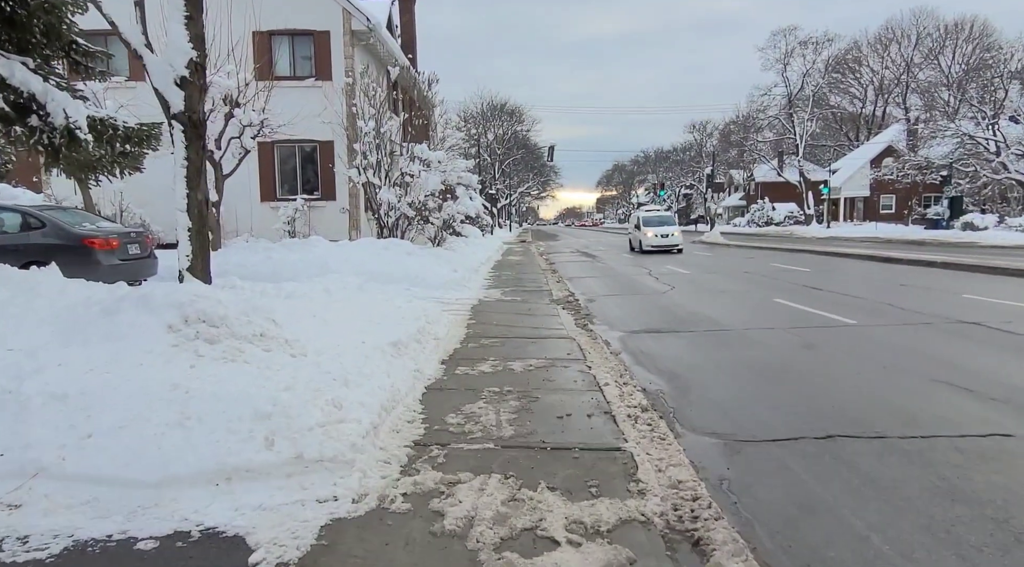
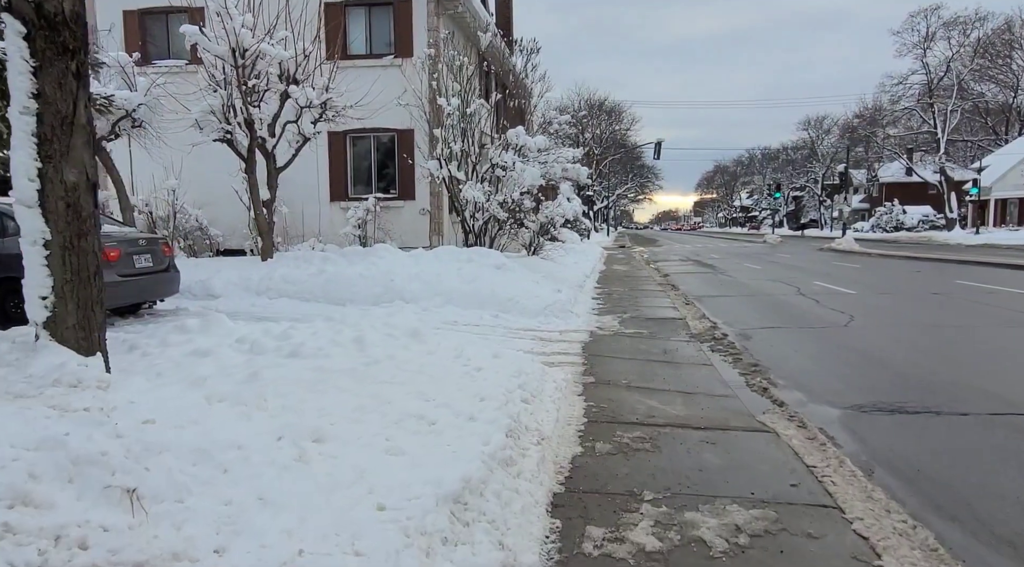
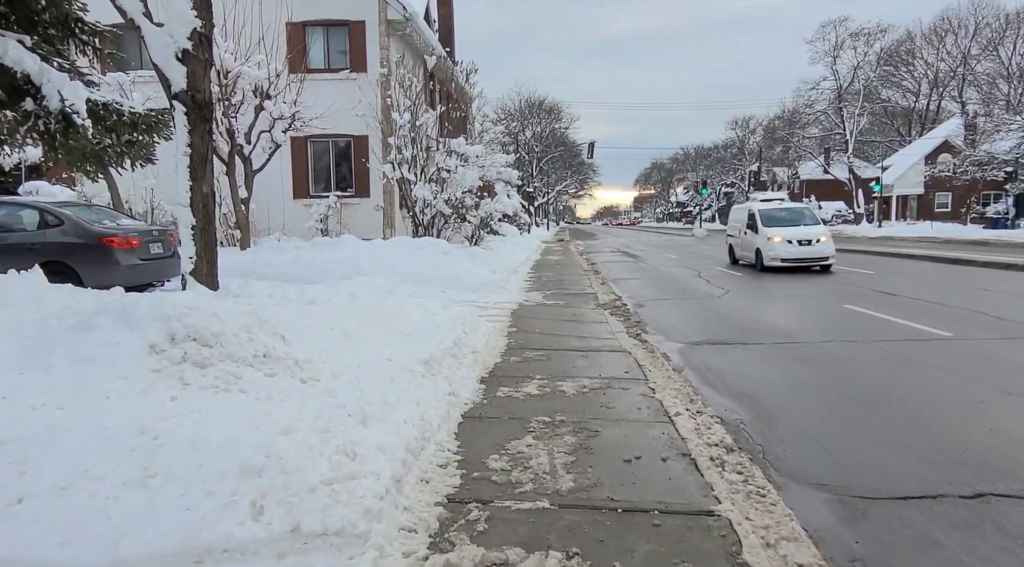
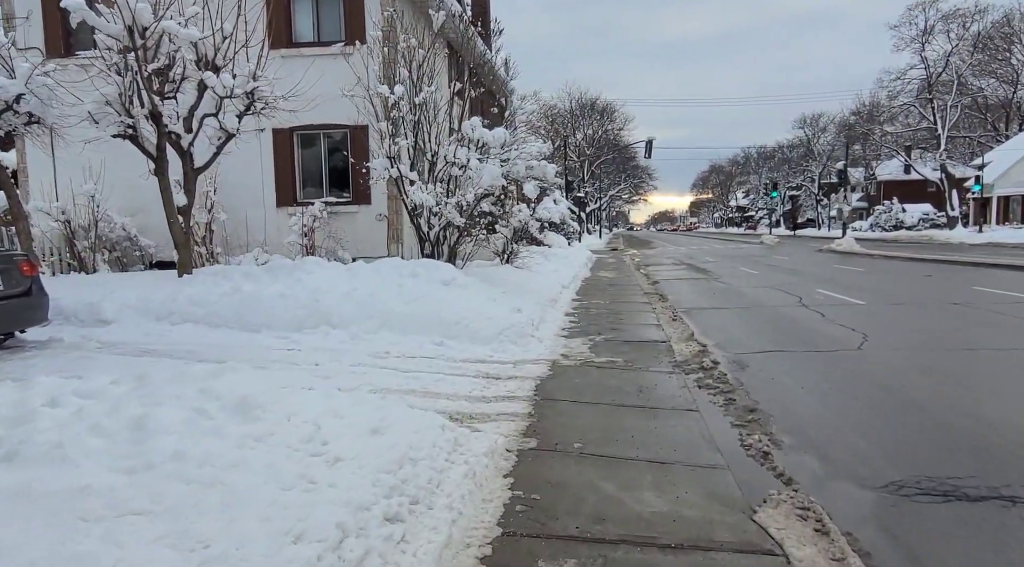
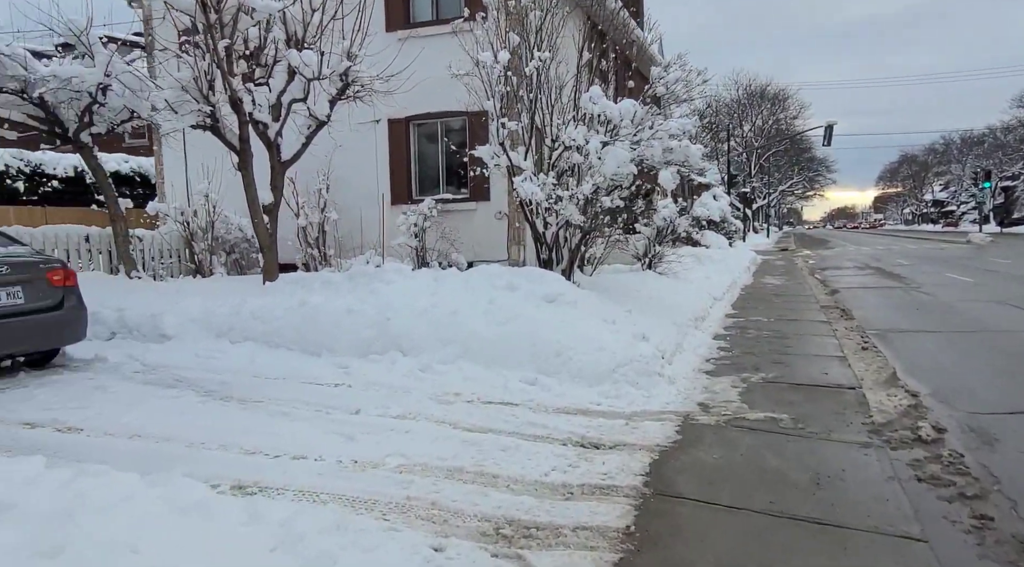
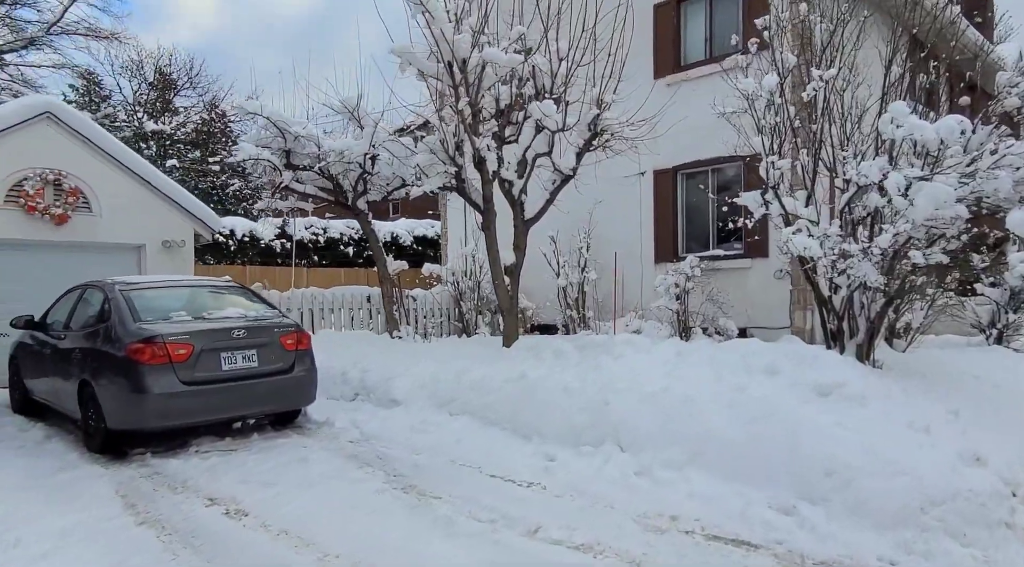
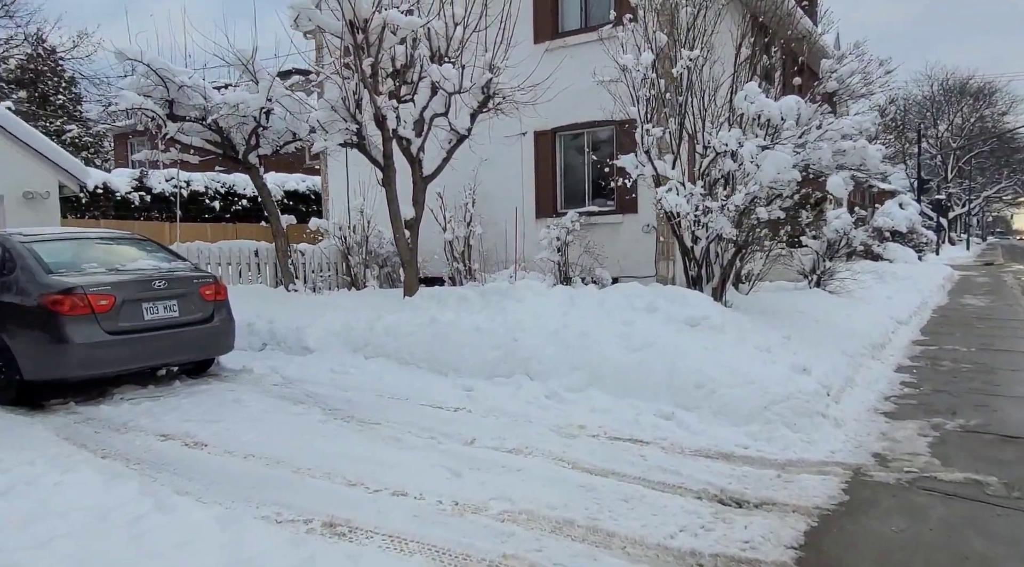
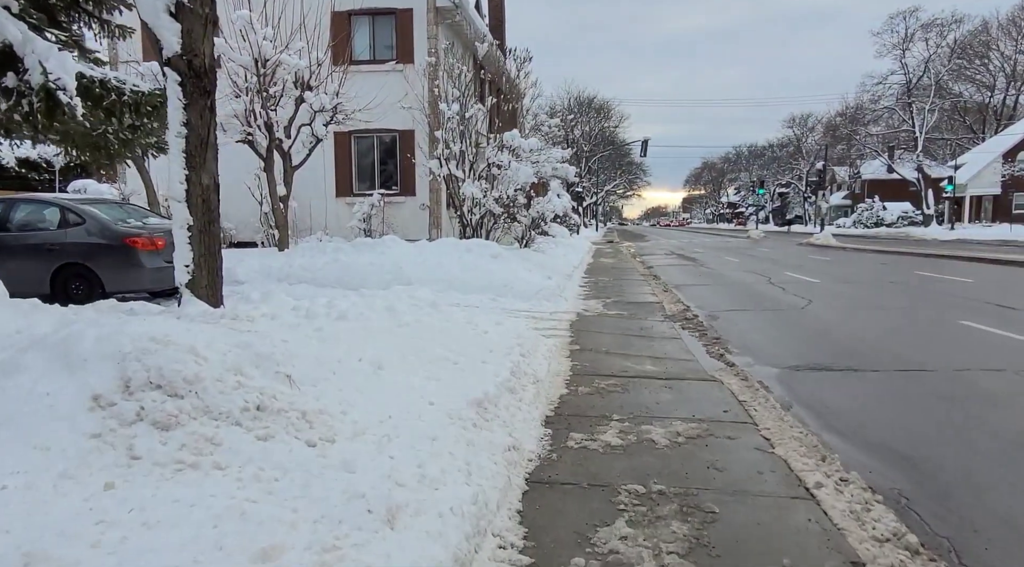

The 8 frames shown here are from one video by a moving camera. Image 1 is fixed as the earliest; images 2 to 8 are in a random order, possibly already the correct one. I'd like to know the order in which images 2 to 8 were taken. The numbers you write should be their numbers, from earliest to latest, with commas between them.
3, 8, 2, 4, 5, 7, 6
